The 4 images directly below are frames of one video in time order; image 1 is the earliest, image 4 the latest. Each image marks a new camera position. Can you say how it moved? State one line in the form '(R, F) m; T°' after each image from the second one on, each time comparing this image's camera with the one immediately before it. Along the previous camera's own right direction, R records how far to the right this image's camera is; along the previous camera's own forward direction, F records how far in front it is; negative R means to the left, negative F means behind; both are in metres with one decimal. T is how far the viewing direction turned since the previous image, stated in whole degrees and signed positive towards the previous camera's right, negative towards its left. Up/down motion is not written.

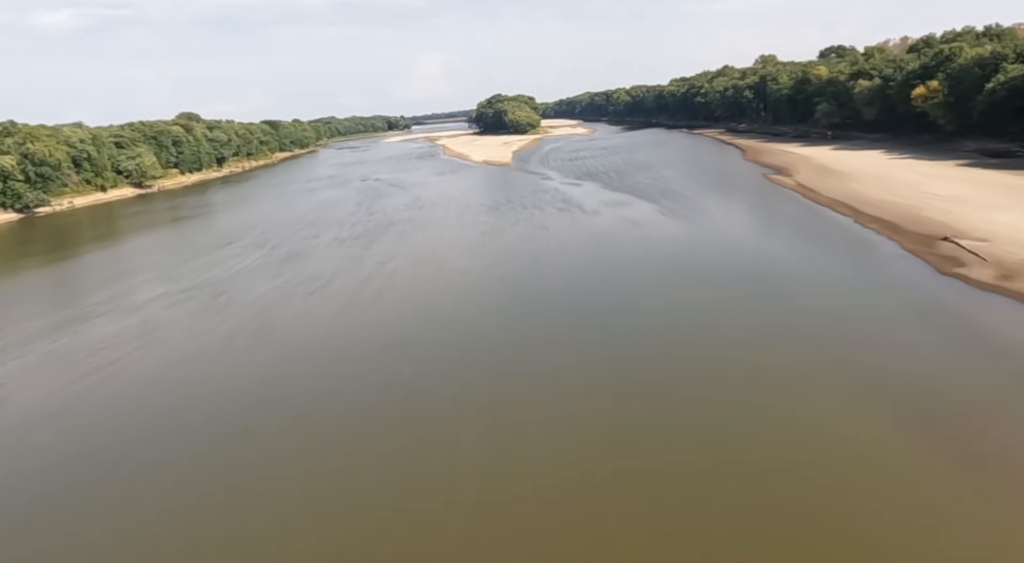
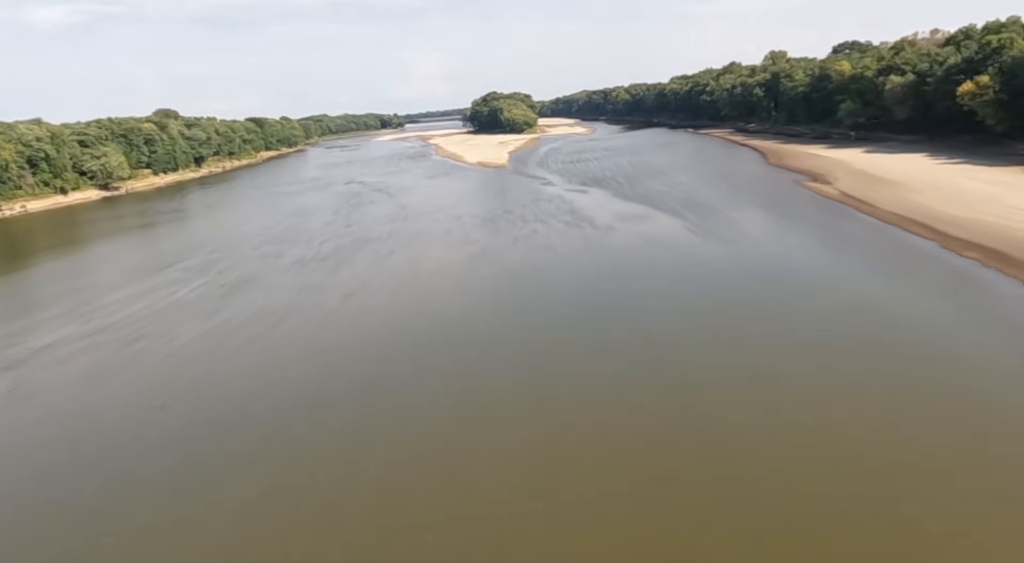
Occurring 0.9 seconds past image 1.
(-0.1, +3.8) m; 0°
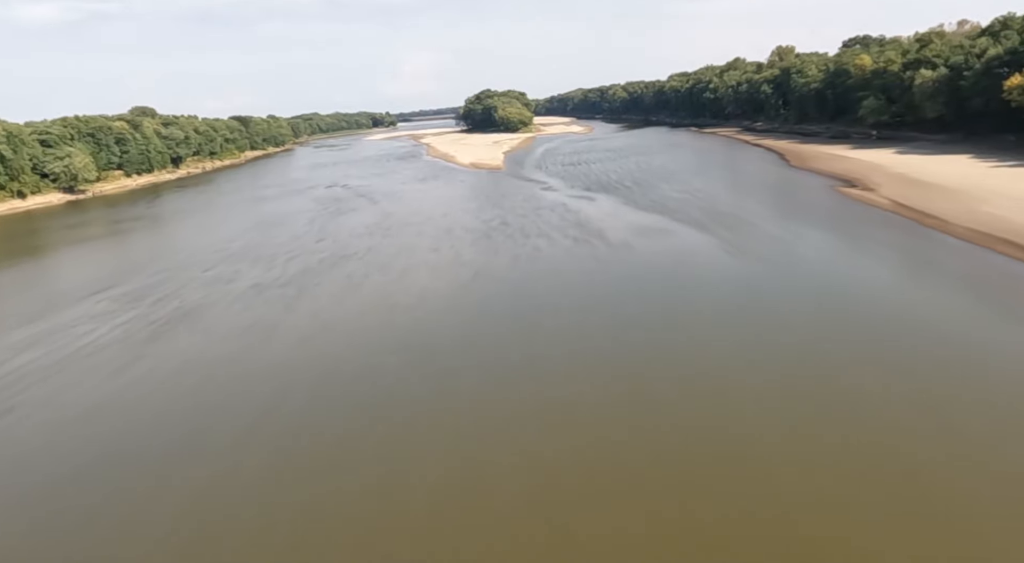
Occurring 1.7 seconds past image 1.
(-0.1, +3.2) m; +1°
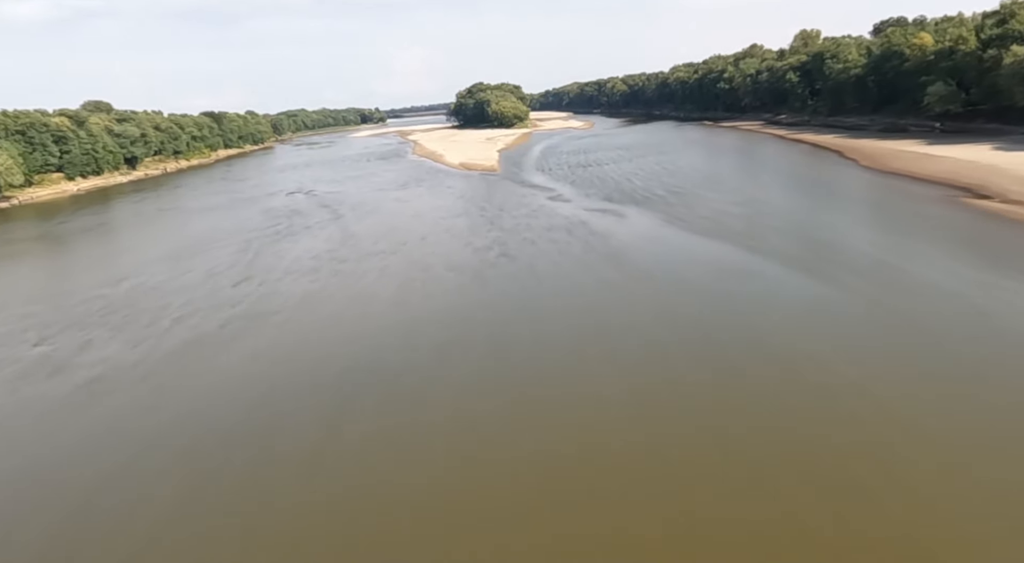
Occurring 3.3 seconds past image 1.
(-0.2, +6.4) m; +1°
